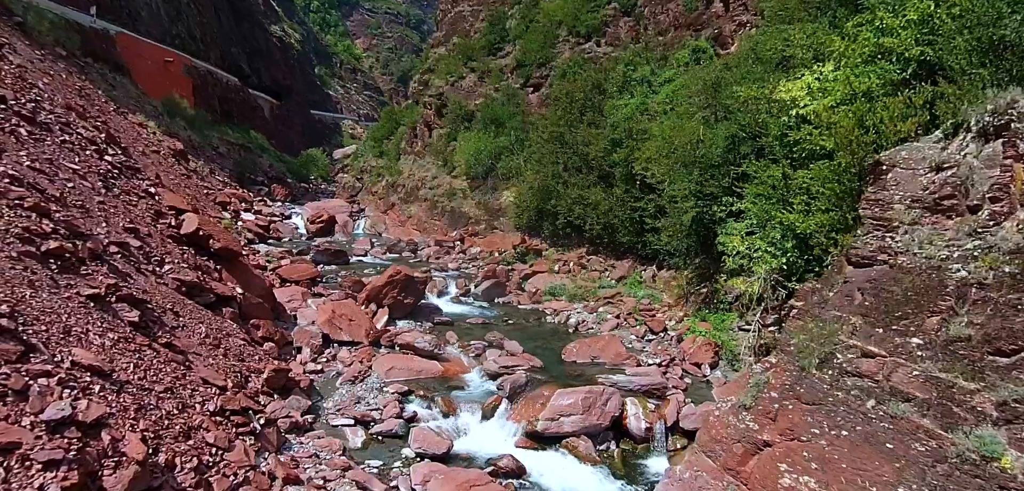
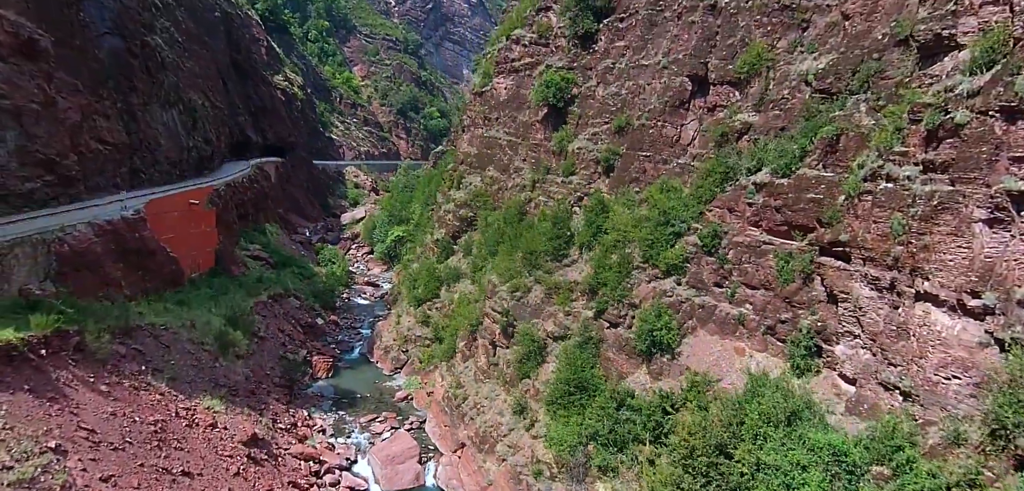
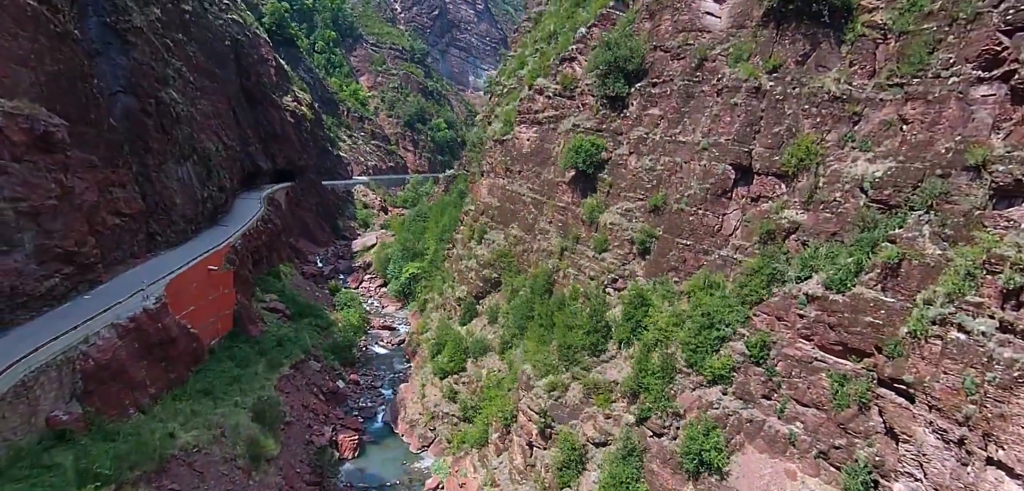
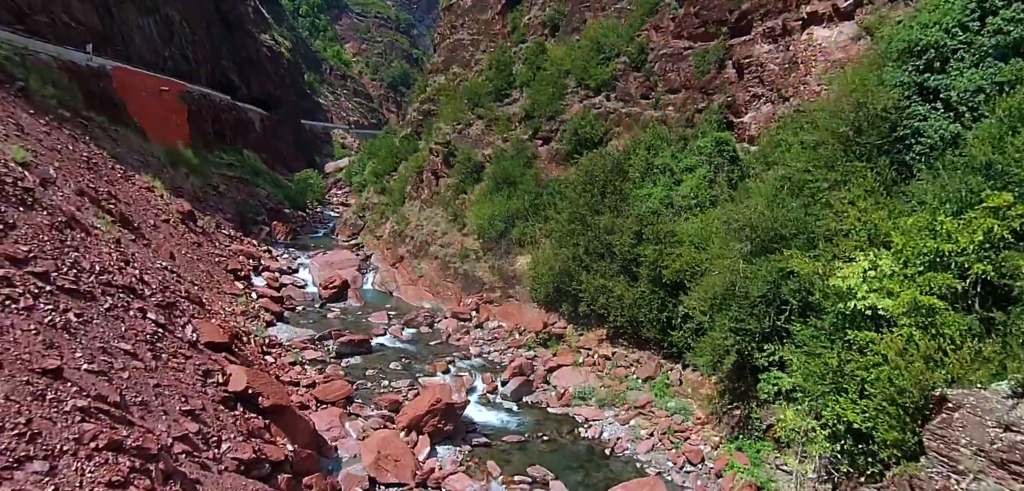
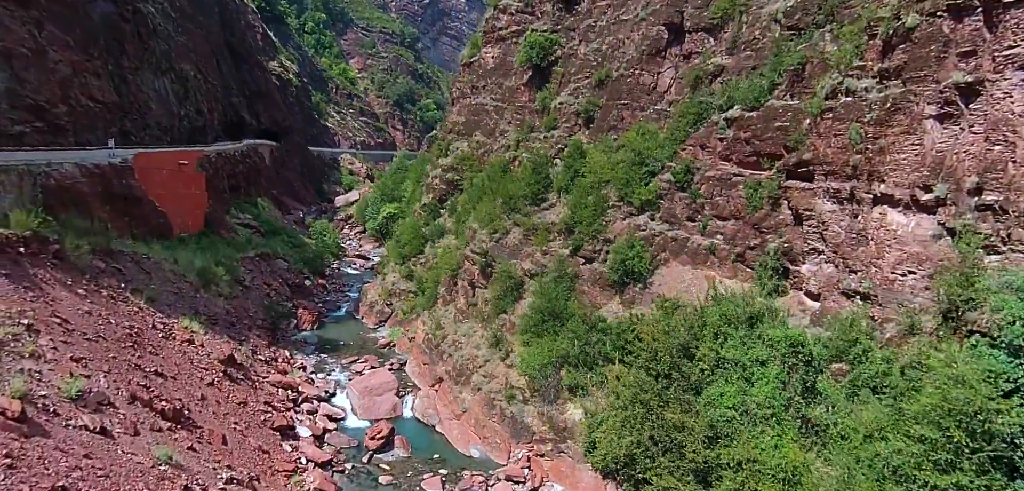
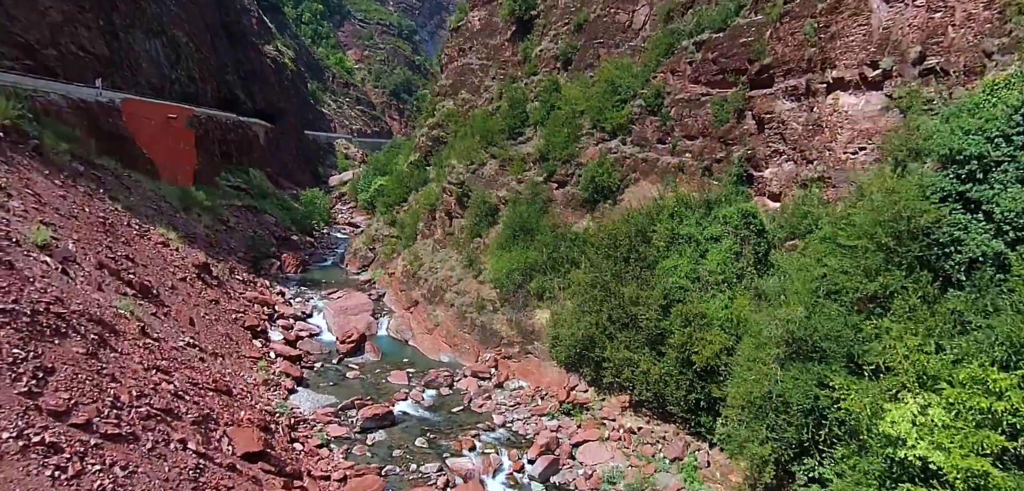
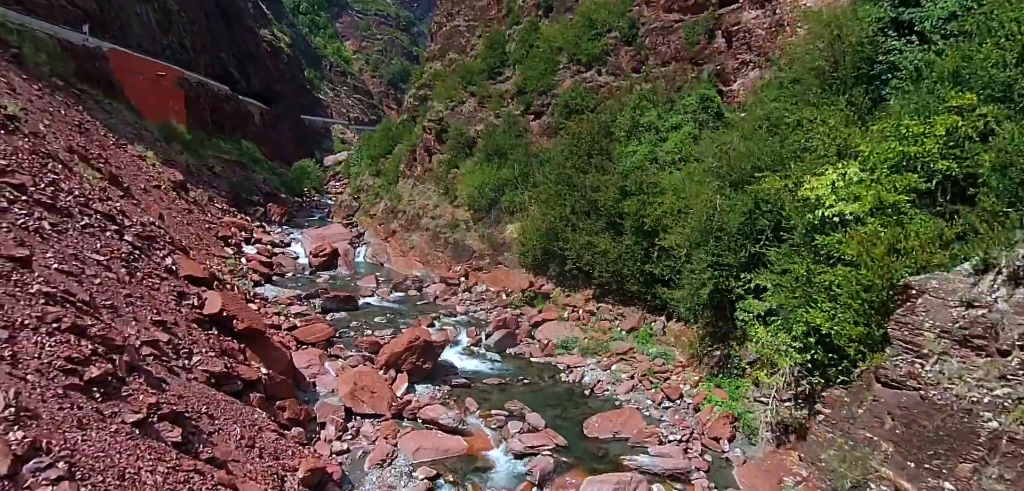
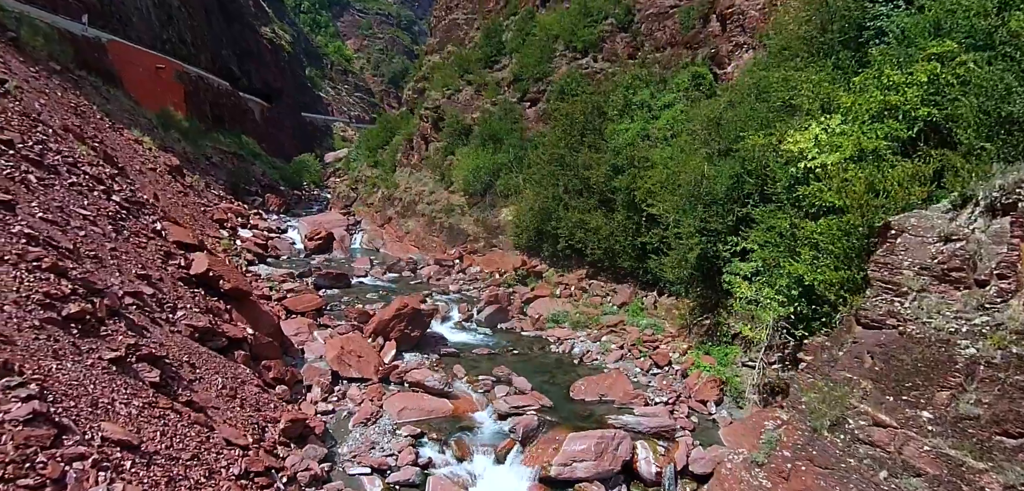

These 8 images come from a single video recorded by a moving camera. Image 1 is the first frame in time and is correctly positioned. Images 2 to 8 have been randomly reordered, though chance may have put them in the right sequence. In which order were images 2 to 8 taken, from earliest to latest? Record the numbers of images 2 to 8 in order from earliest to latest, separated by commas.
8, 7, 4, 6, 5, 2, 3
